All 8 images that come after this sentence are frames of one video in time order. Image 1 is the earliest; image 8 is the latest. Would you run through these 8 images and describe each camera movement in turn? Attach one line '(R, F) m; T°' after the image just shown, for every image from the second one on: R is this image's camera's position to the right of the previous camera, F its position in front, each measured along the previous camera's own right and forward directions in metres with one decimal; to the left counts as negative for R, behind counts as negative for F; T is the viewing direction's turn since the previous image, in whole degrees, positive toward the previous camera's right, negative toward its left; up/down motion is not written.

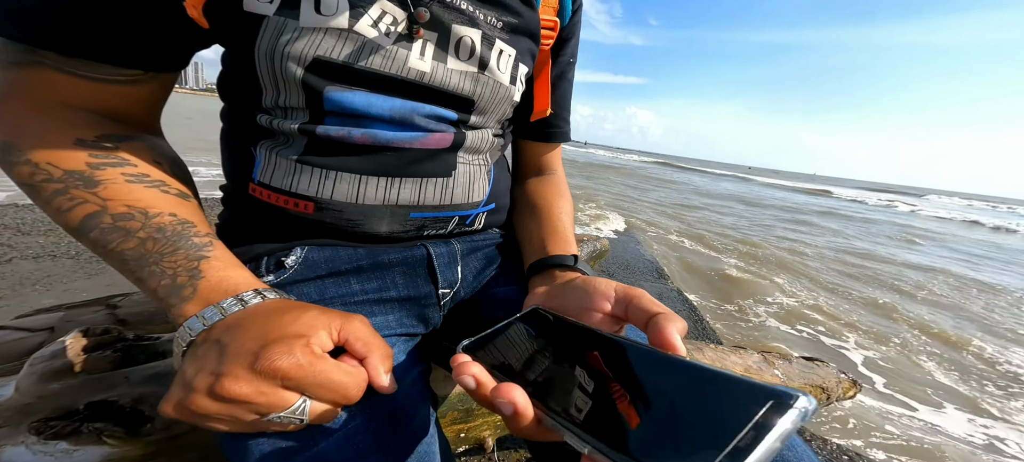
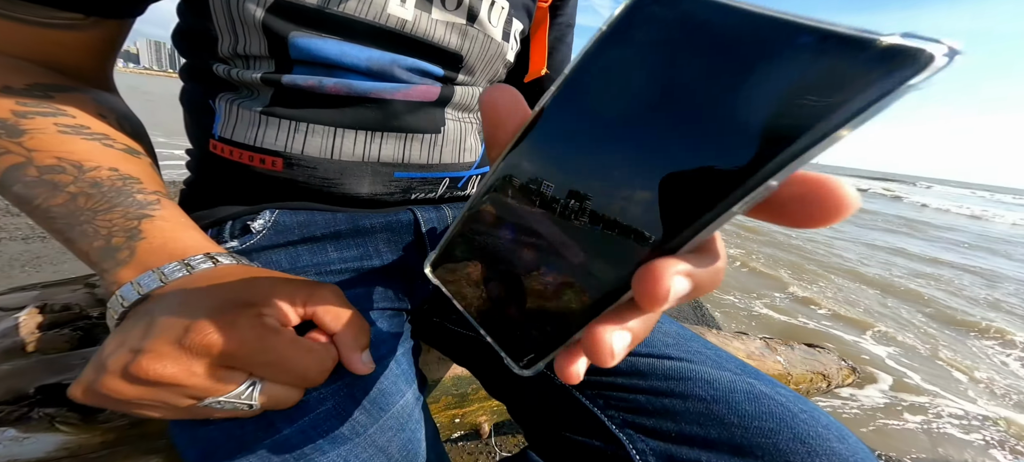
(0.0, +0.1) m; 0°
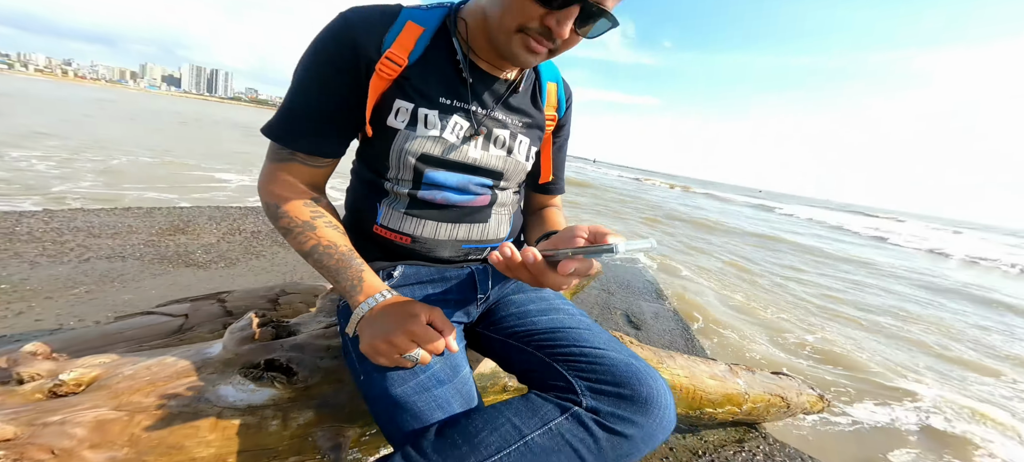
(0.0, -0.5) m; -1°
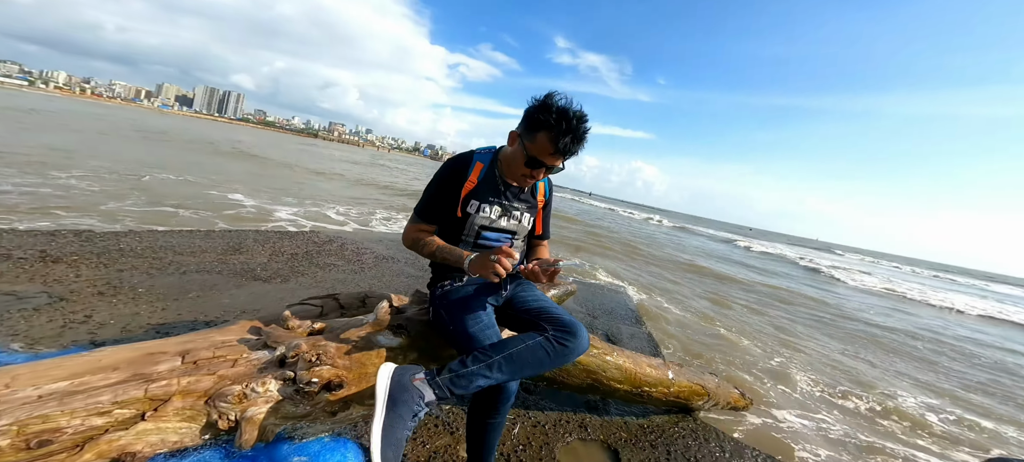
(-0.1, -1.1) m; 0°
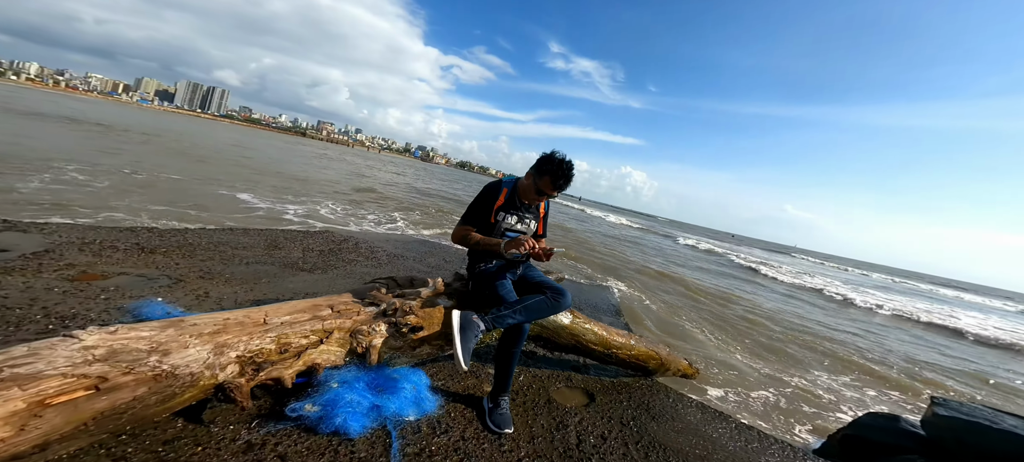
(-0.2, -1.2) m; +2°
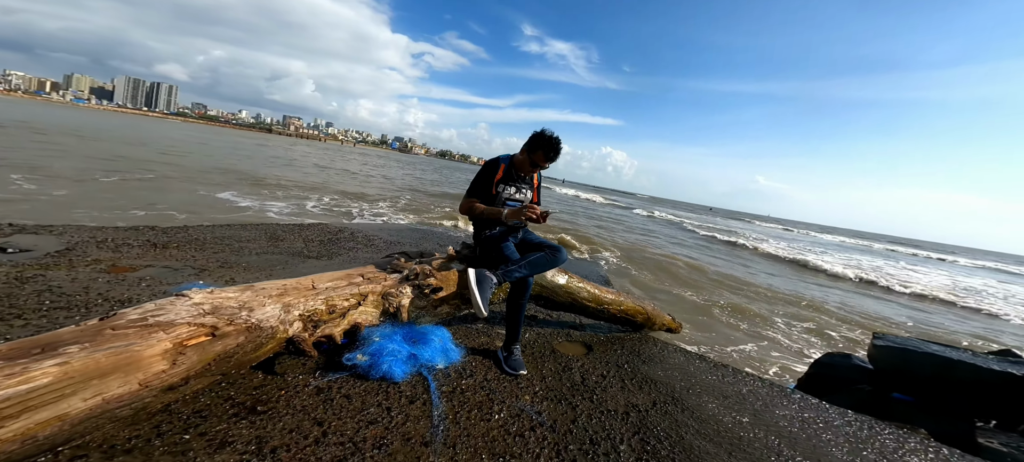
(-0.2, -0.4) m; +3°
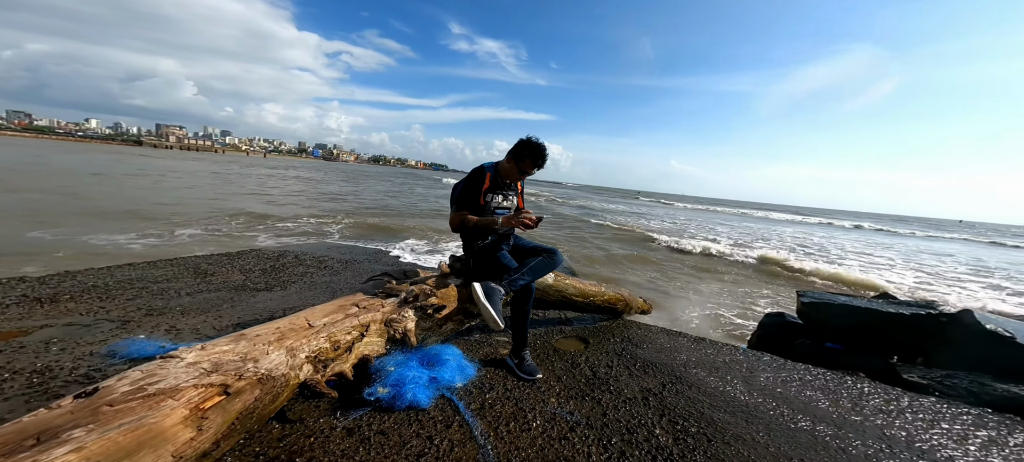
(-0.6, +0.1) m; +10°
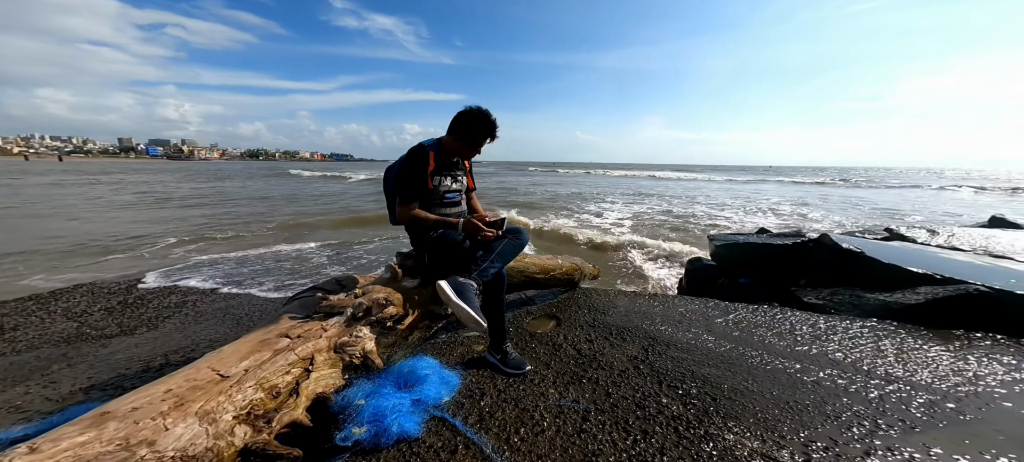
(-0.4, +0.4) m; +13°
